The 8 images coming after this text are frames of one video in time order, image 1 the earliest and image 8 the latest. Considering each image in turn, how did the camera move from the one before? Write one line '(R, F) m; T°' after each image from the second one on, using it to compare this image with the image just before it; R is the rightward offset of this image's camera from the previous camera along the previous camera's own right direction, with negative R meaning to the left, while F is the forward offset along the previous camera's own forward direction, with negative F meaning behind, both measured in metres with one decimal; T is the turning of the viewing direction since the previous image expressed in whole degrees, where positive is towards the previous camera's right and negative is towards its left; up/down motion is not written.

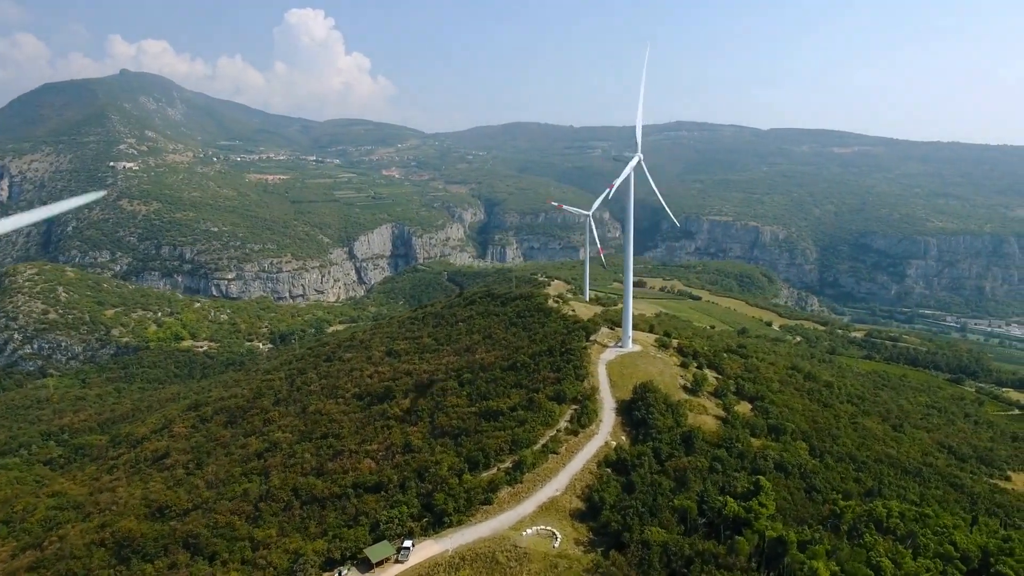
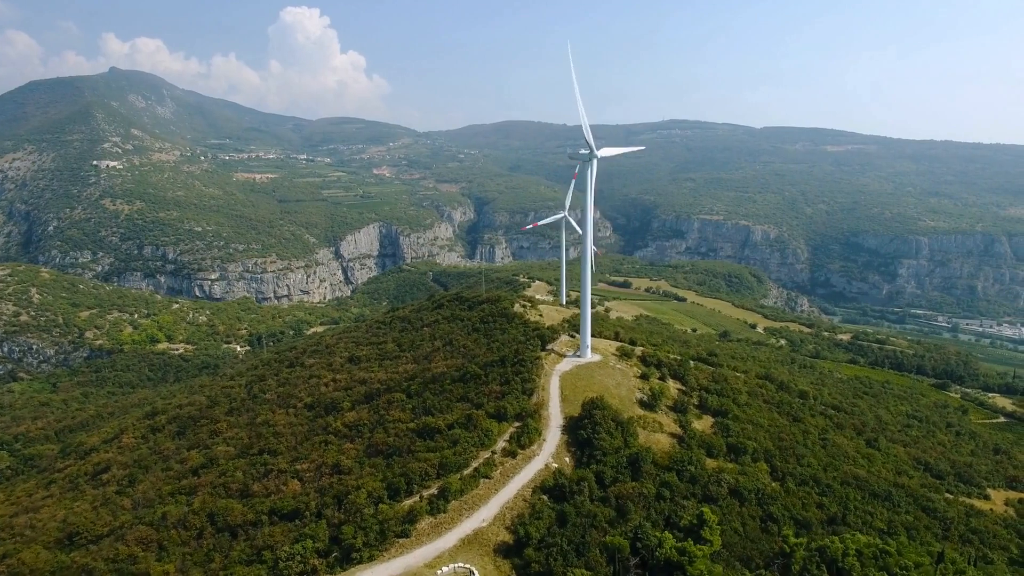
(+3.1, +2.9) m; 0°
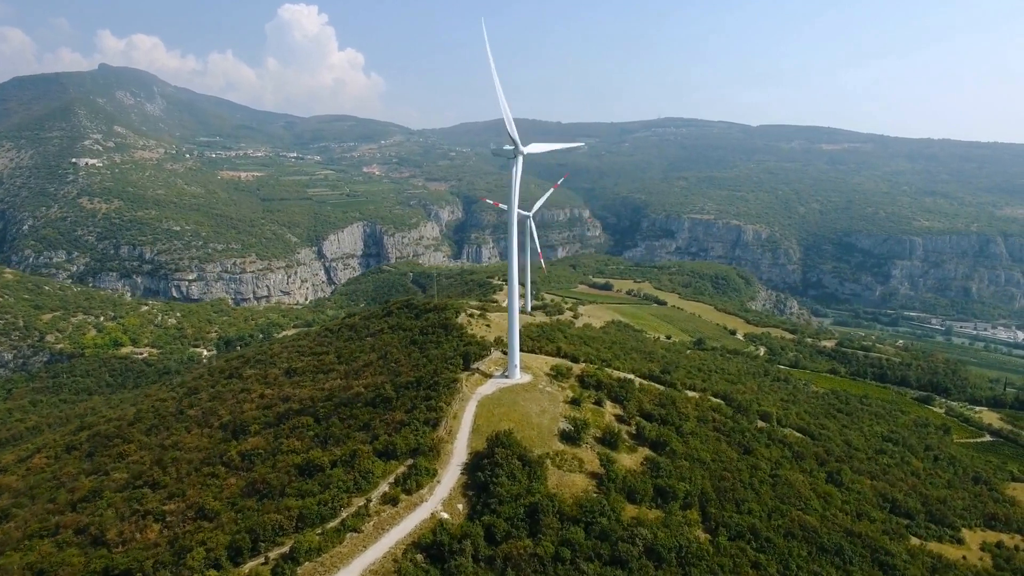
(+4.9, +4.9) m; 0°
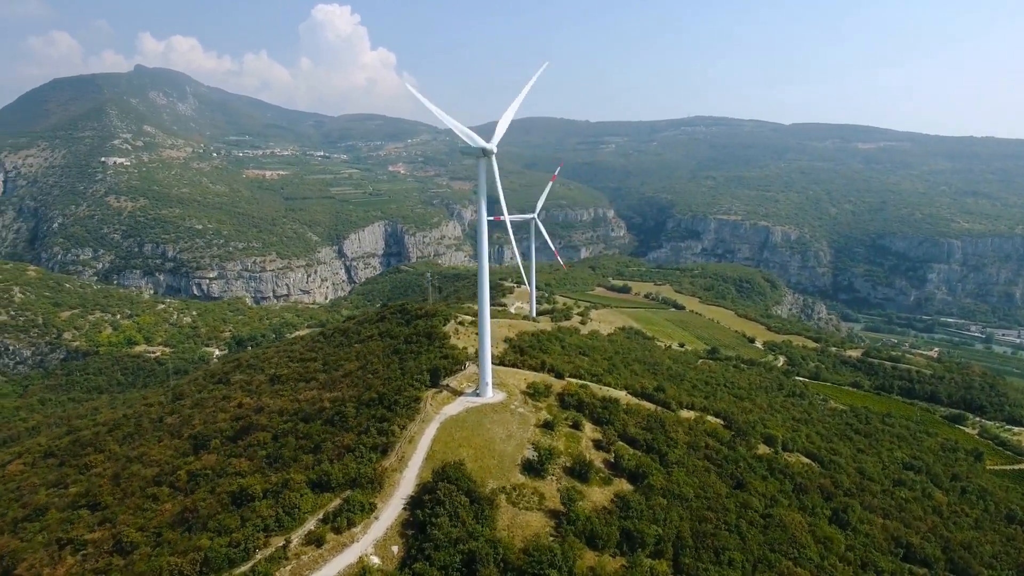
(+3.2, +3.5) m; -3°
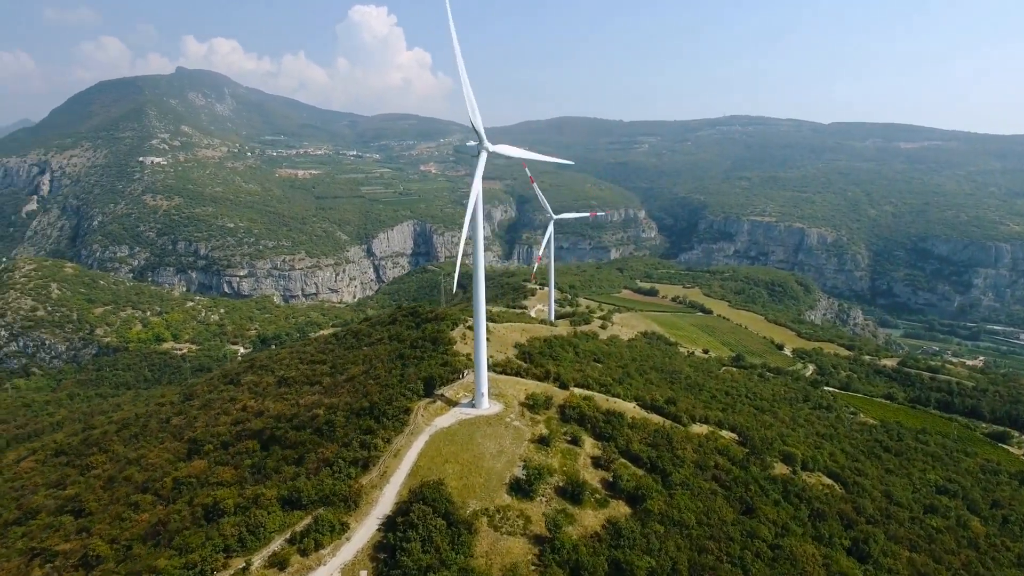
(+1.8, +1.9) m; -3°
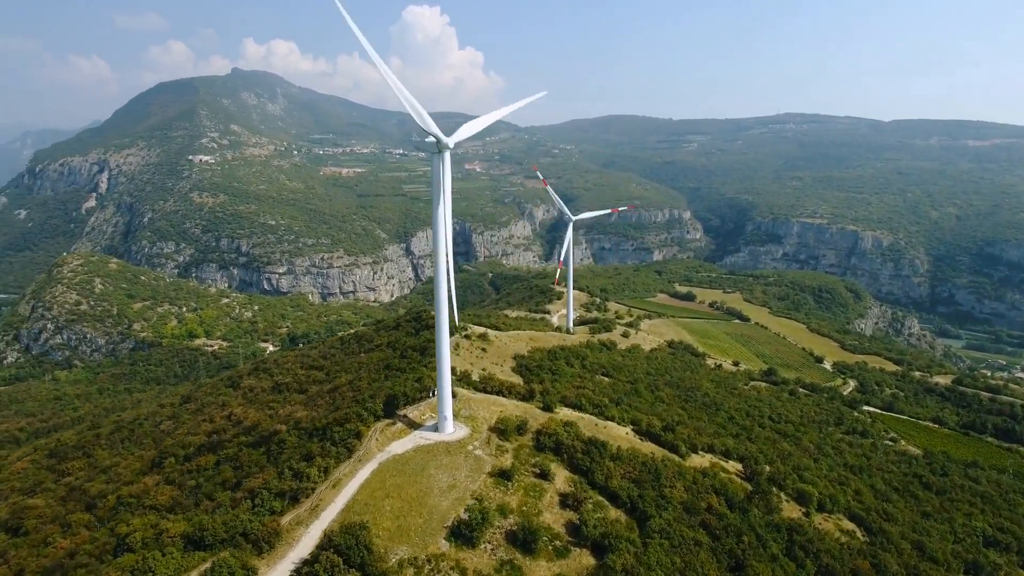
(+3.7, +3.9) m; -4°
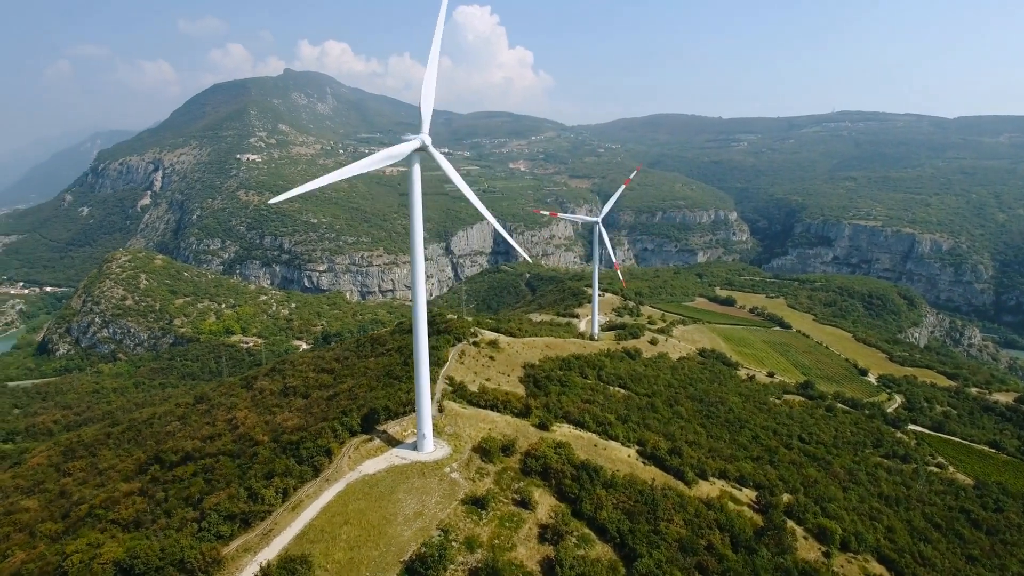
(+2.6, +2.6) m; -4°
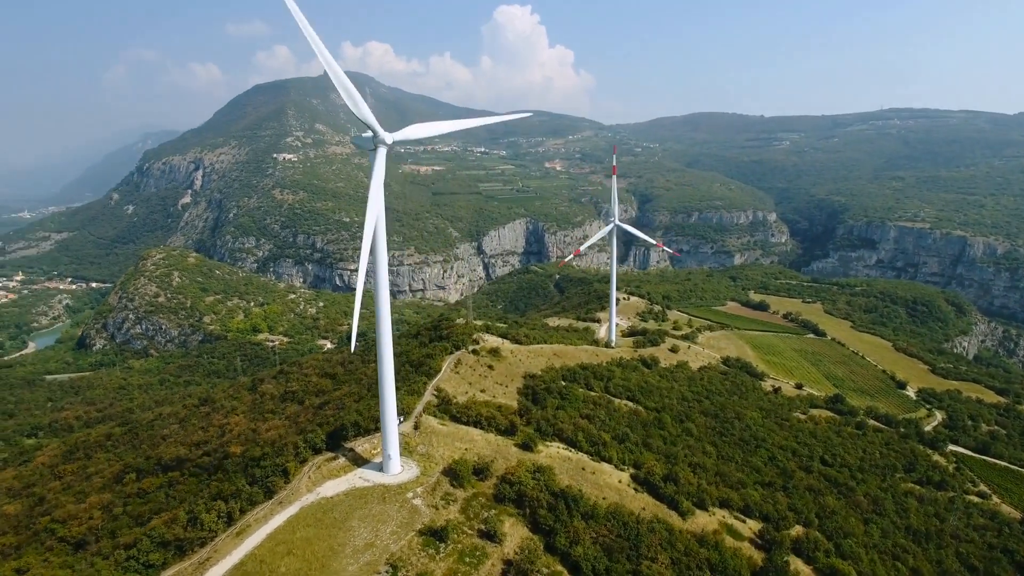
(+2.5, +2.5) m; -3°
